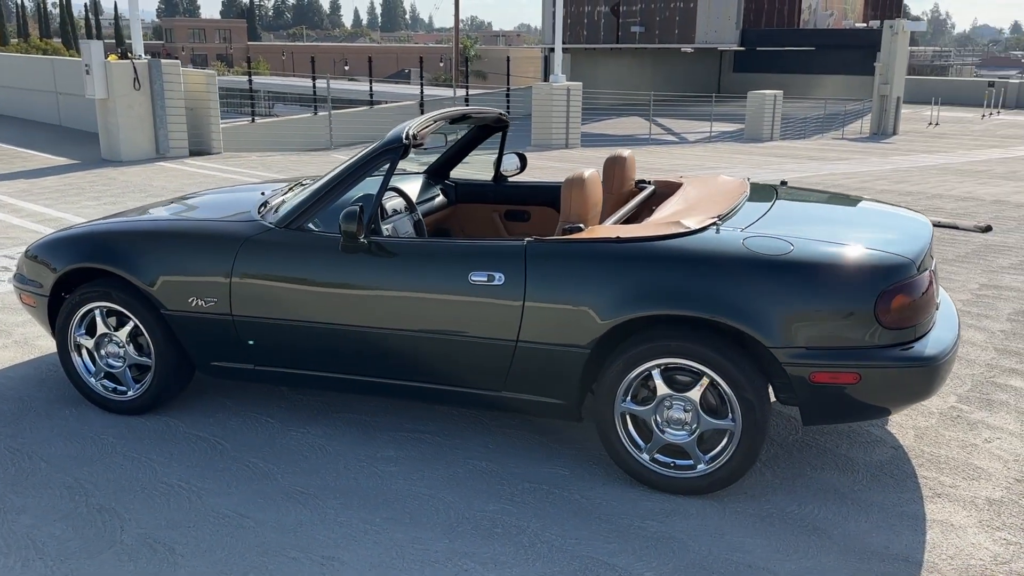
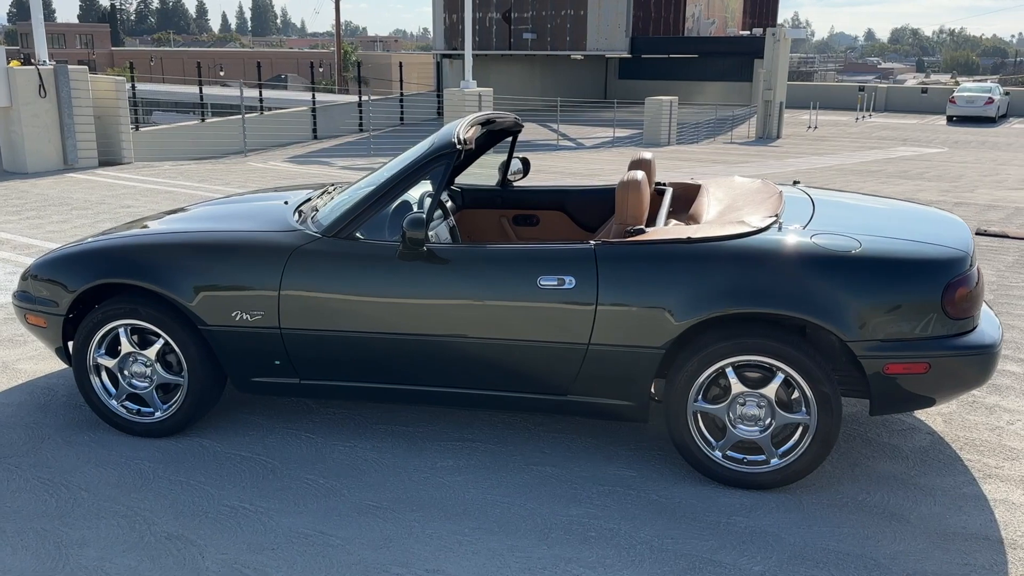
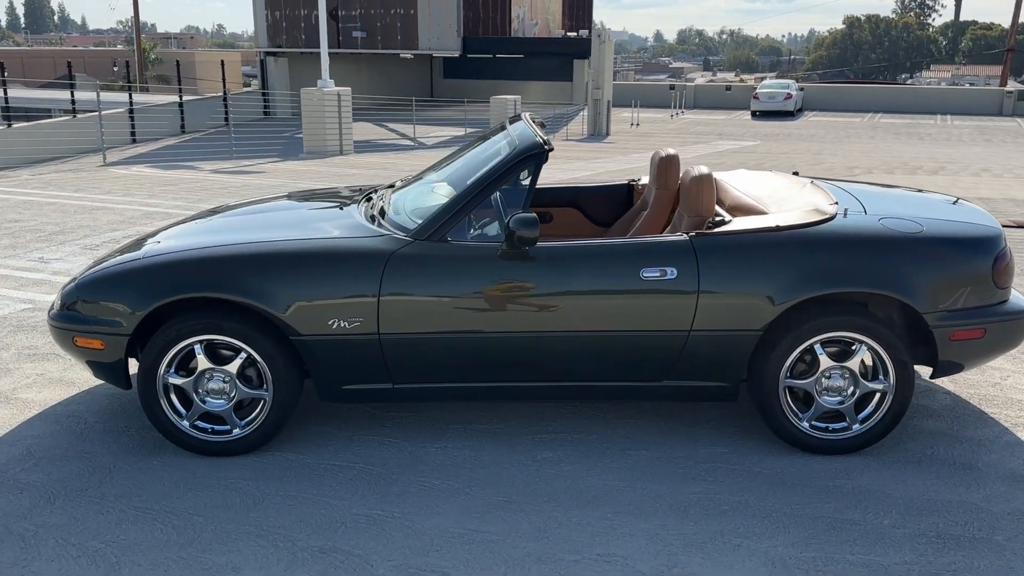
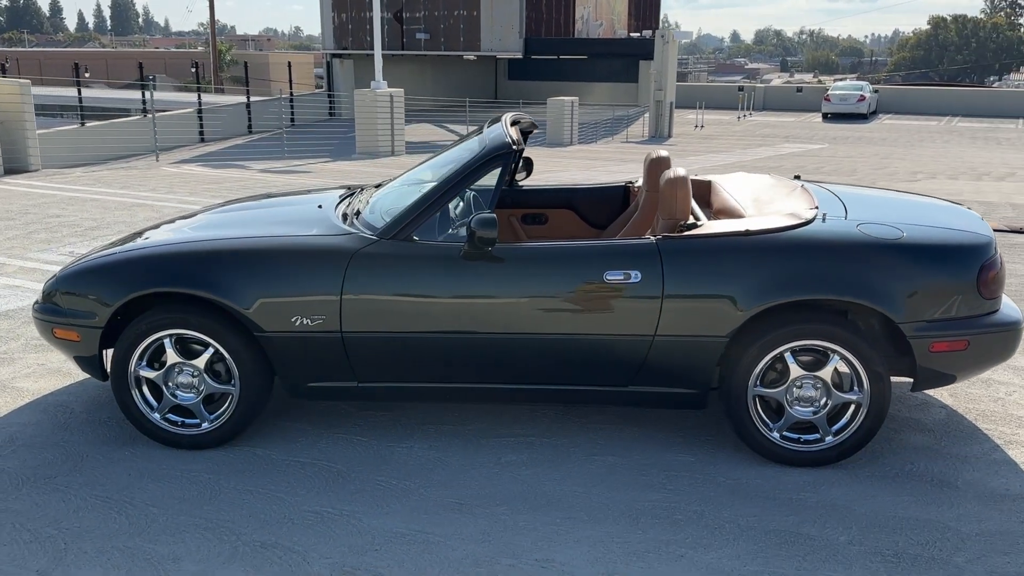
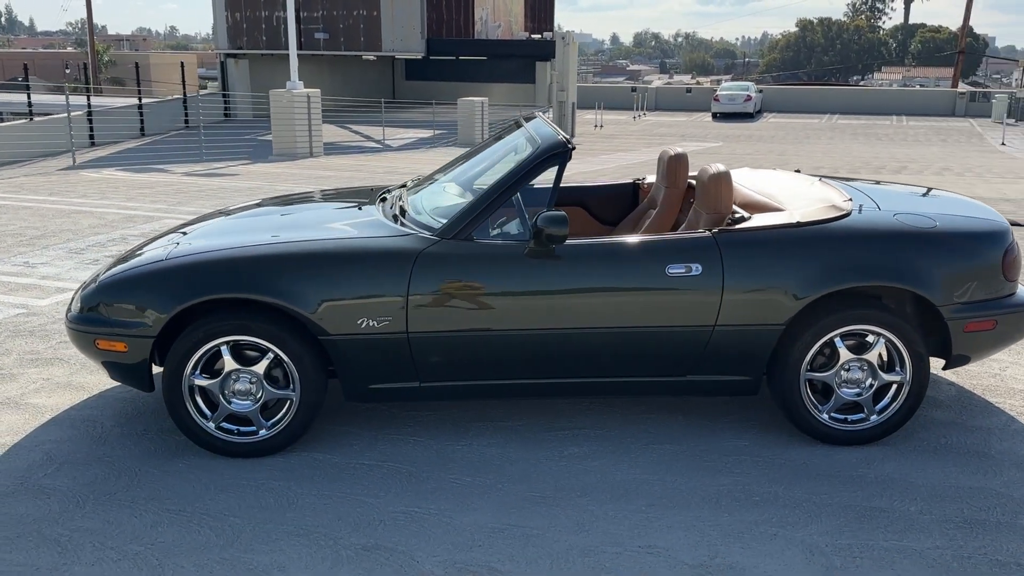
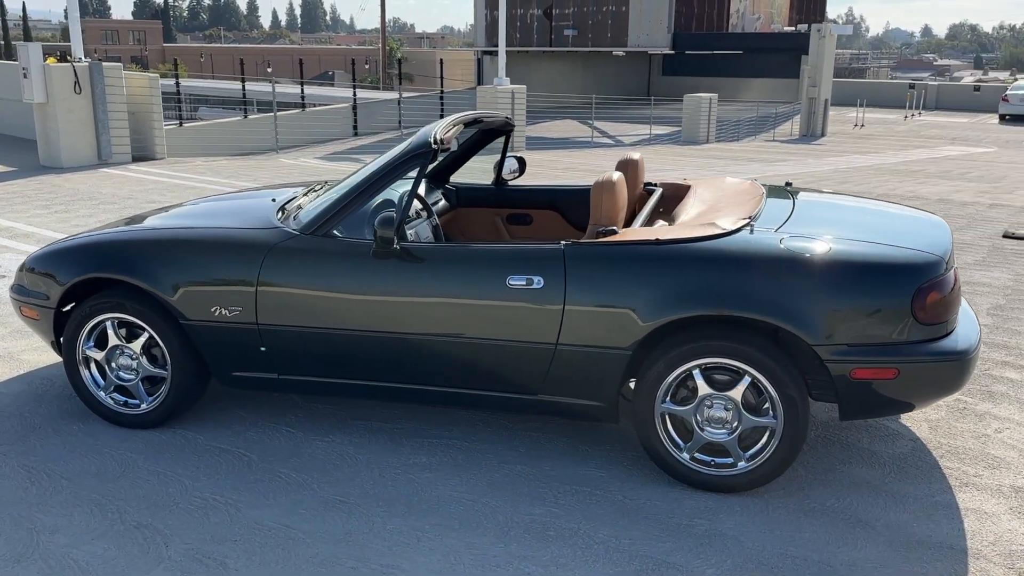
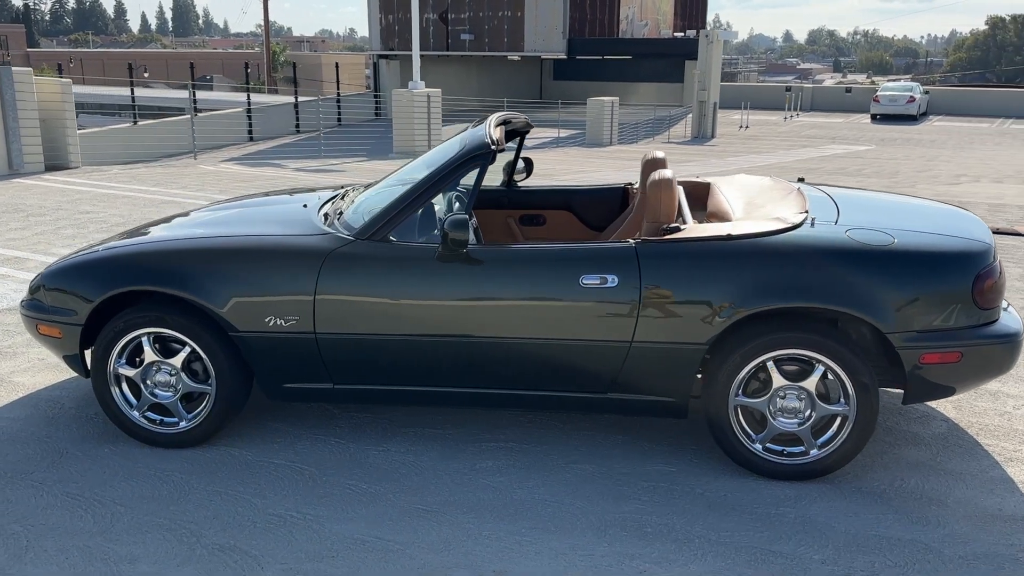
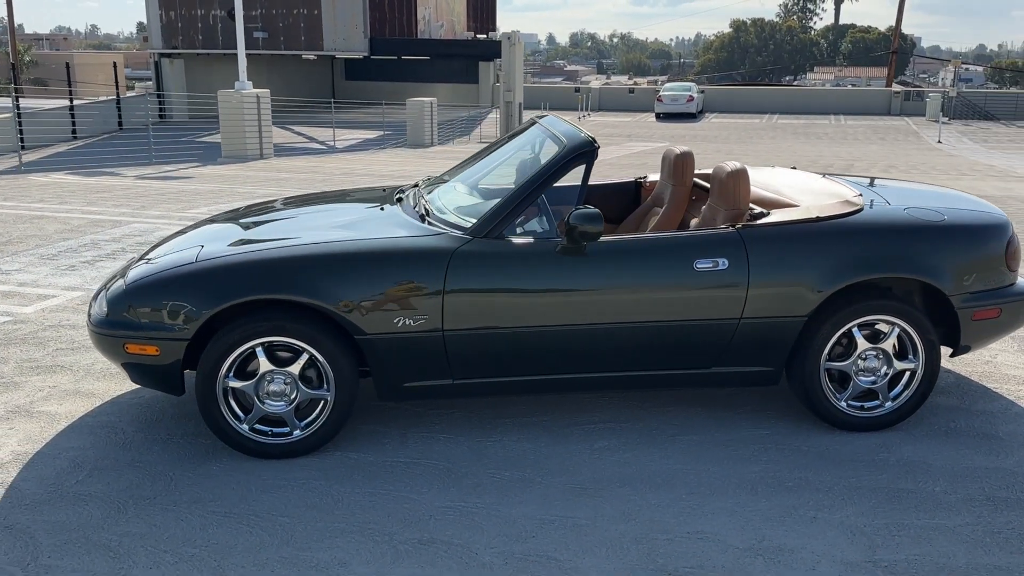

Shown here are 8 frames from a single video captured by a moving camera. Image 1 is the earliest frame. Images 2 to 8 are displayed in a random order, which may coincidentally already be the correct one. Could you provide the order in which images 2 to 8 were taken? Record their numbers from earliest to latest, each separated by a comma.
6, 2, 7, 4, 3, 5, 8
